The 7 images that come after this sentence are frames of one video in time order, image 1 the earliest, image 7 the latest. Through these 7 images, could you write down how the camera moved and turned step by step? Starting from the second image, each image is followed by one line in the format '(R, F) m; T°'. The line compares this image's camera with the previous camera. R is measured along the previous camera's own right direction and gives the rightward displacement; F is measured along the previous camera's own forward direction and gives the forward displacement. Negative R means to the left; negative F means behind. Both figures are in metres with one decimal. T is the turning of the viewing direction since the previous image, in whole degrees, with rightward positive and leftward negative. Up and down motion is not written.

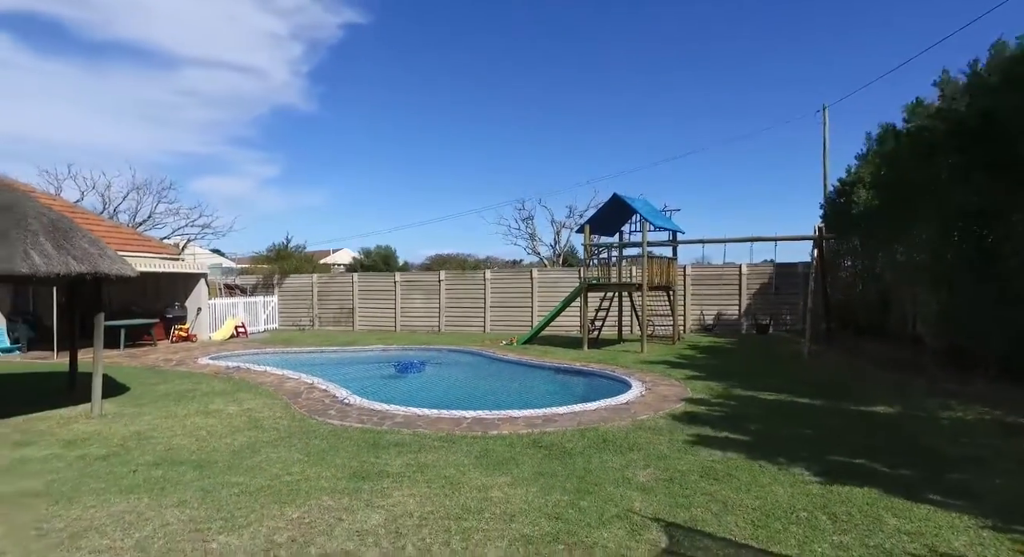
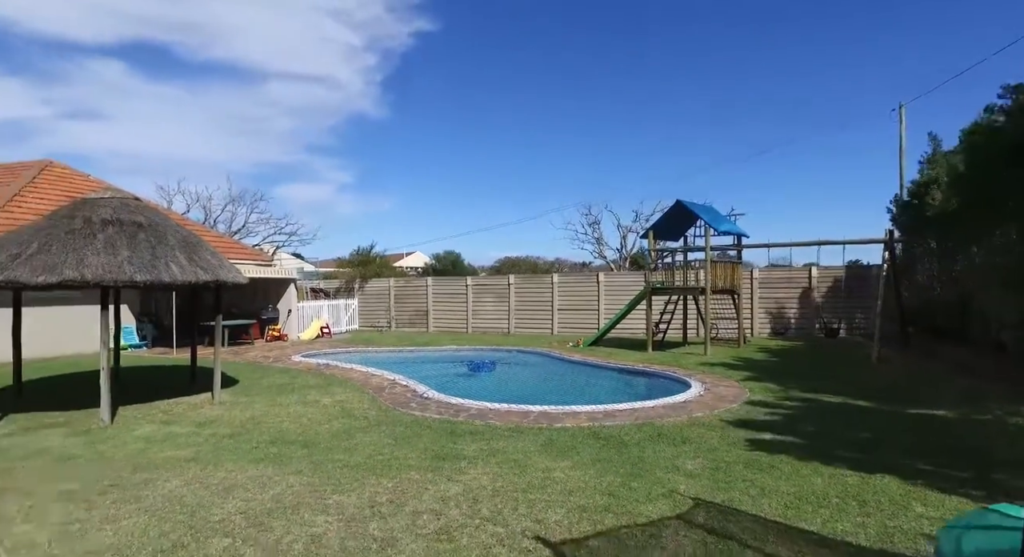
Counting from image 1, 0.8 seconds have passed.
(+0.1, -0.7) m; -7°
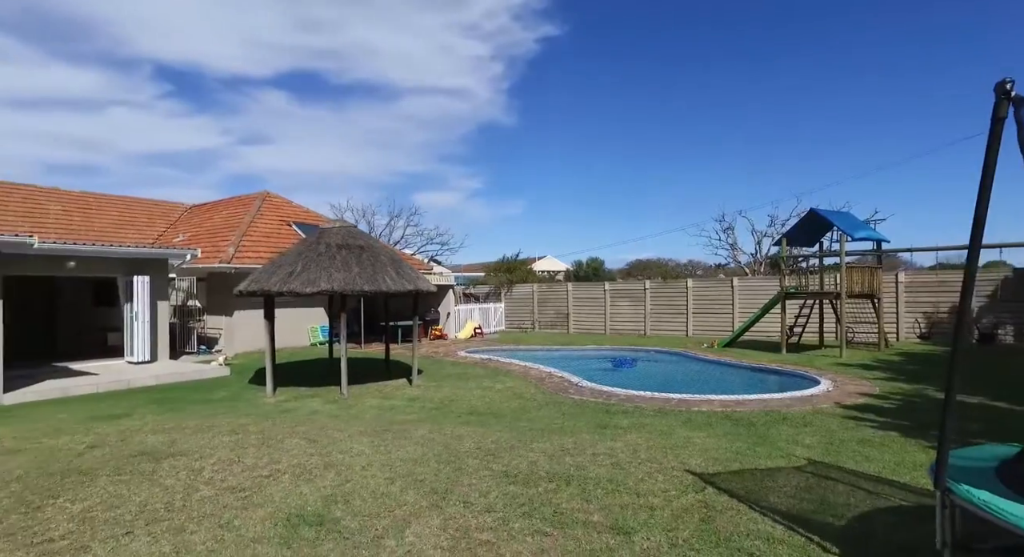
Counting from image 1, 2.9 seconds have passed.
(-0.2, -1.8) m; -13°
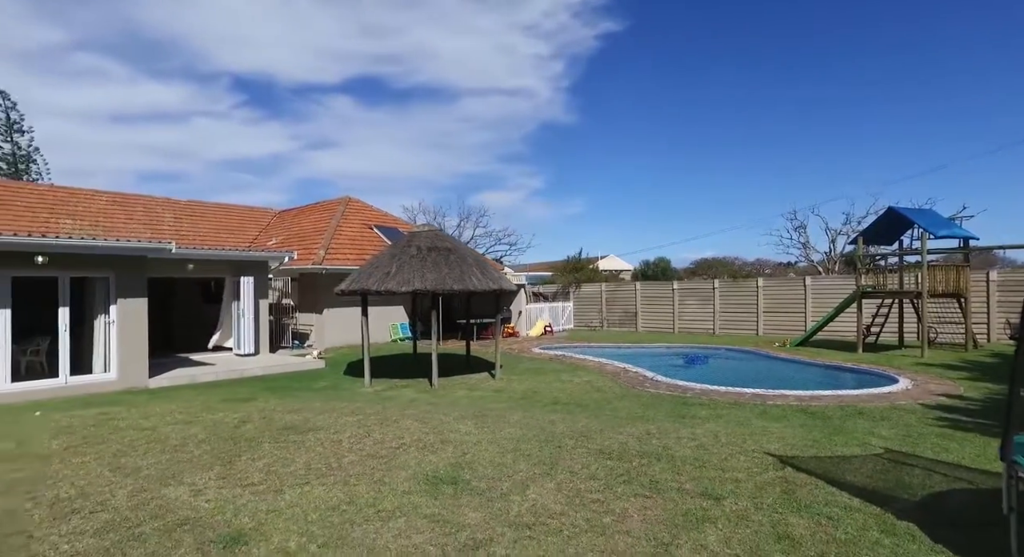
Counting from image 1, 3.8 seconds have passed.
(-0.4, -0.8) m; -6°
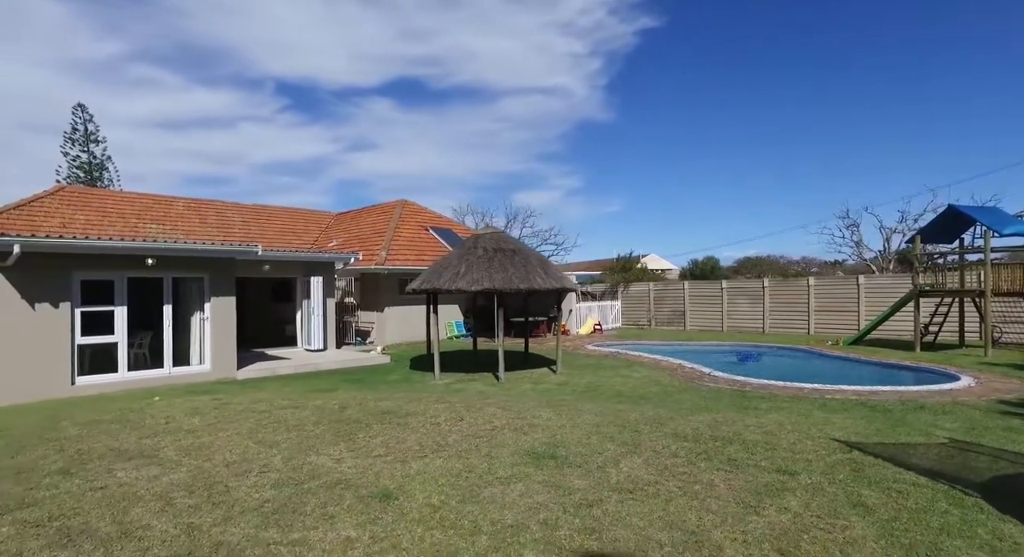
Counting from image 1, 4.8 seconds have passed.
(-0.5, -0.7) m; -4°
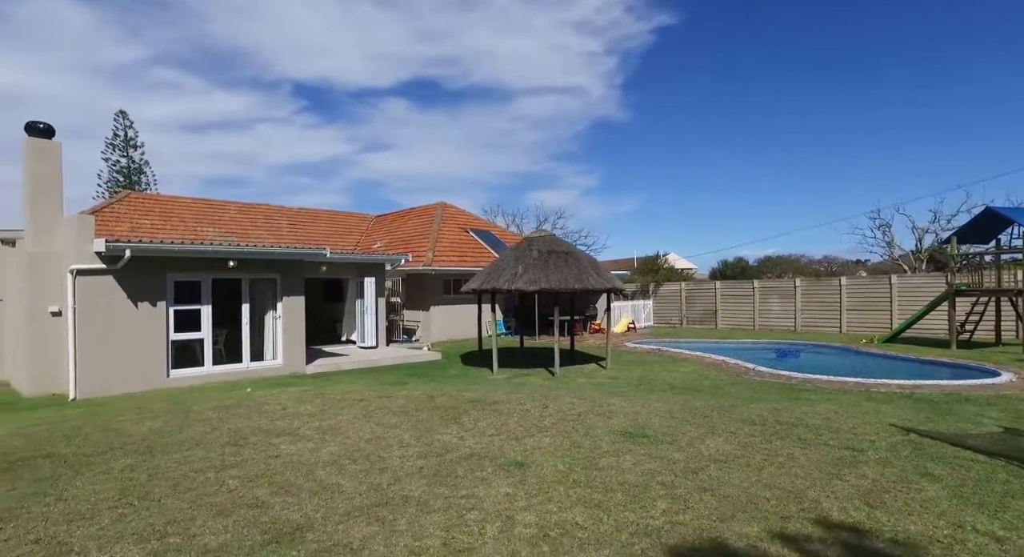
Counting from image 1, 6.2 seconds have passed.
(-0.9, -0.8) m; -2°
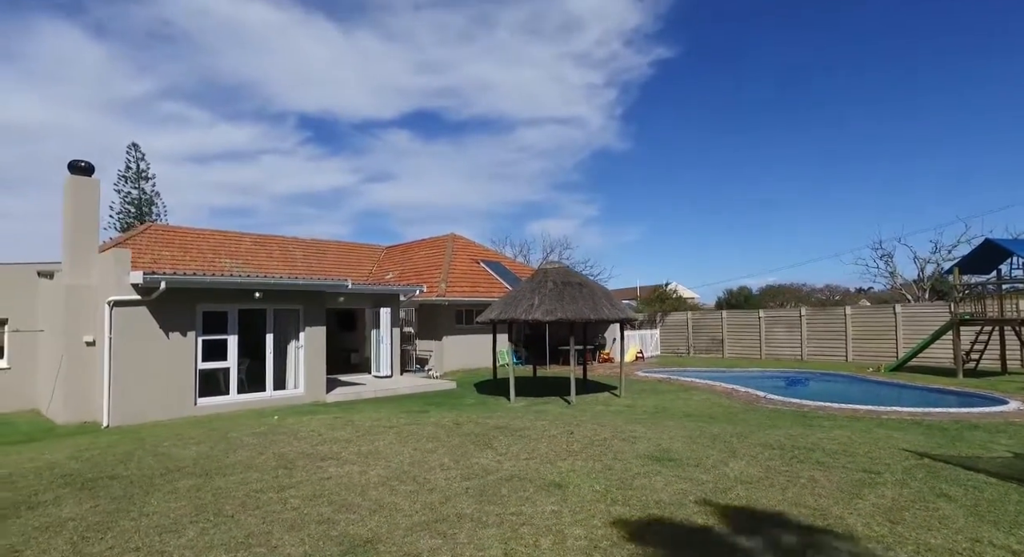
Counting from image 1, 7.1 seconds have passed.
(-0.4, -0.4) m; 0°
